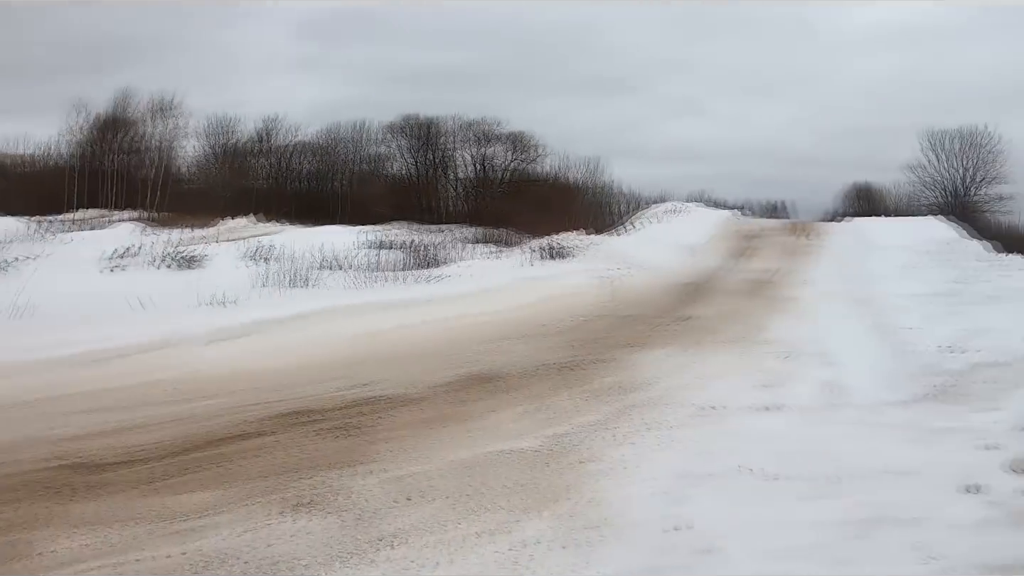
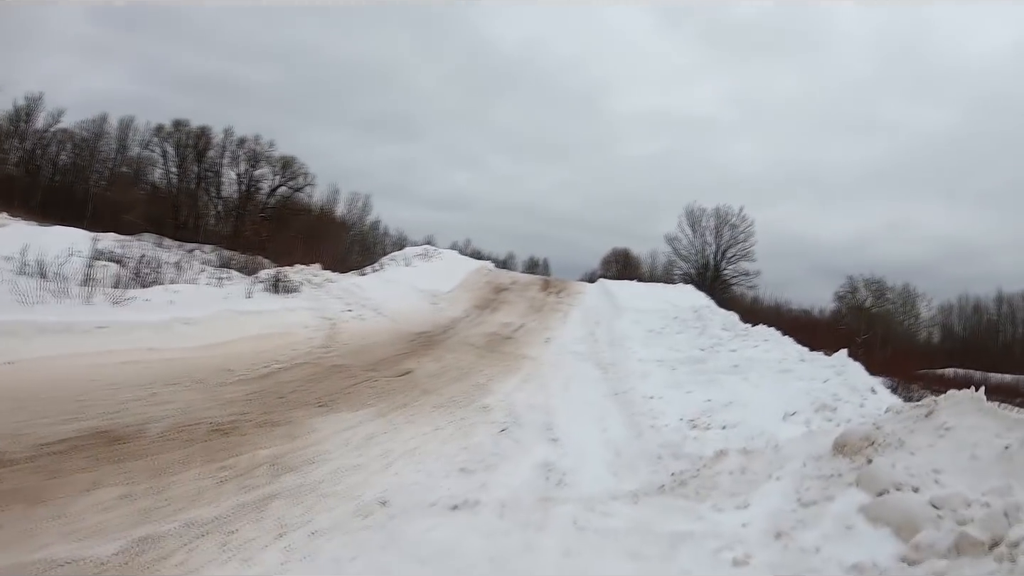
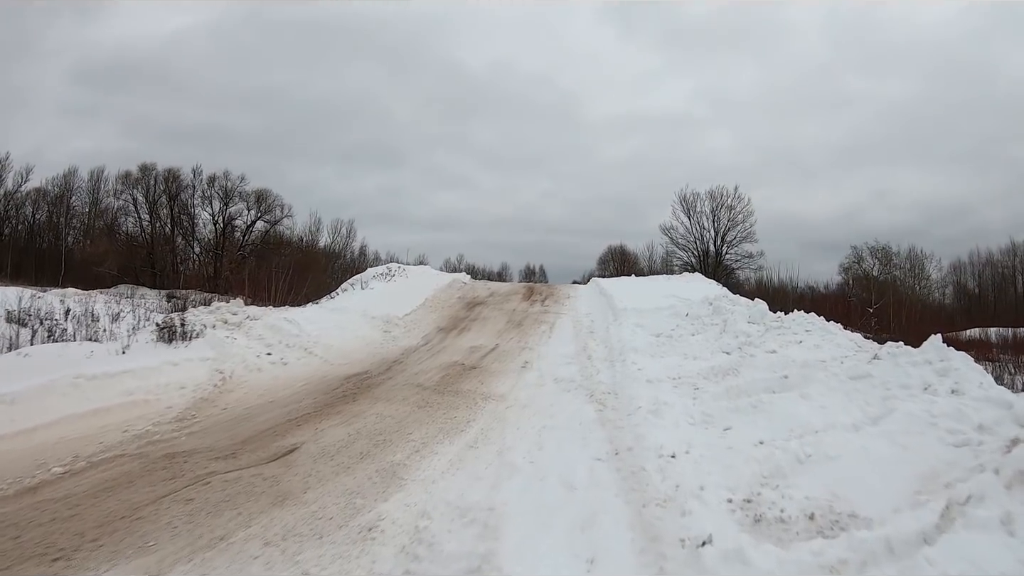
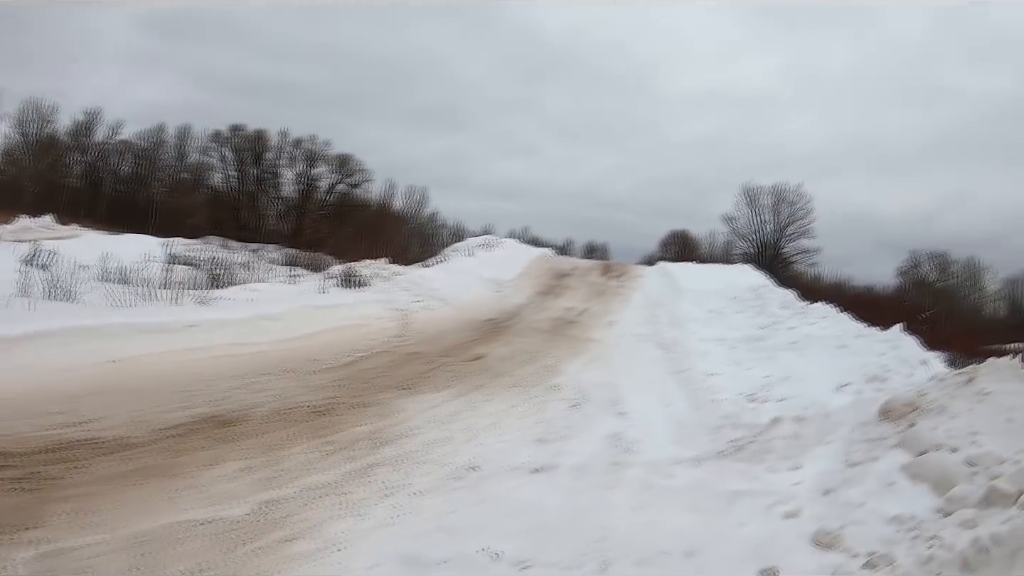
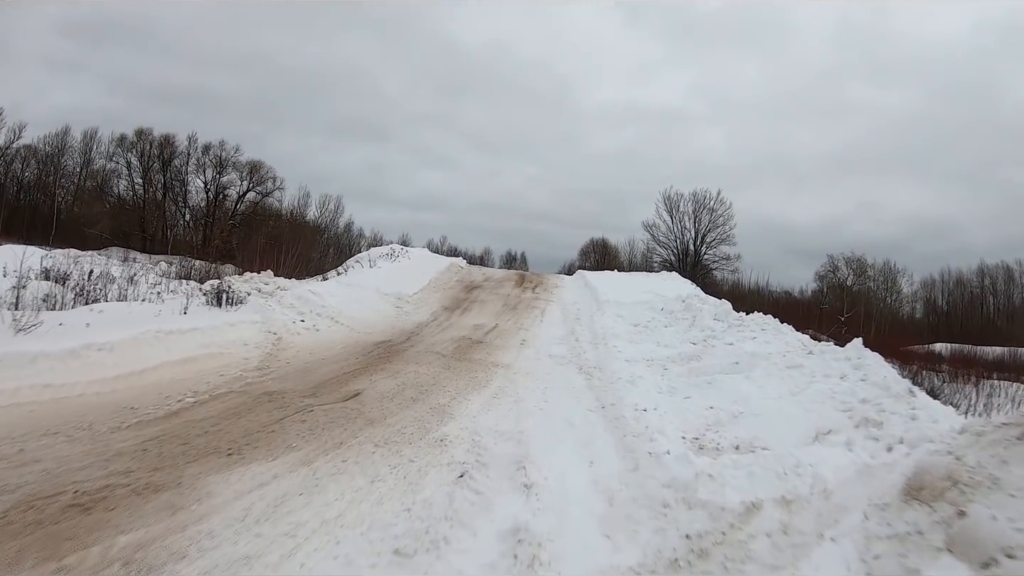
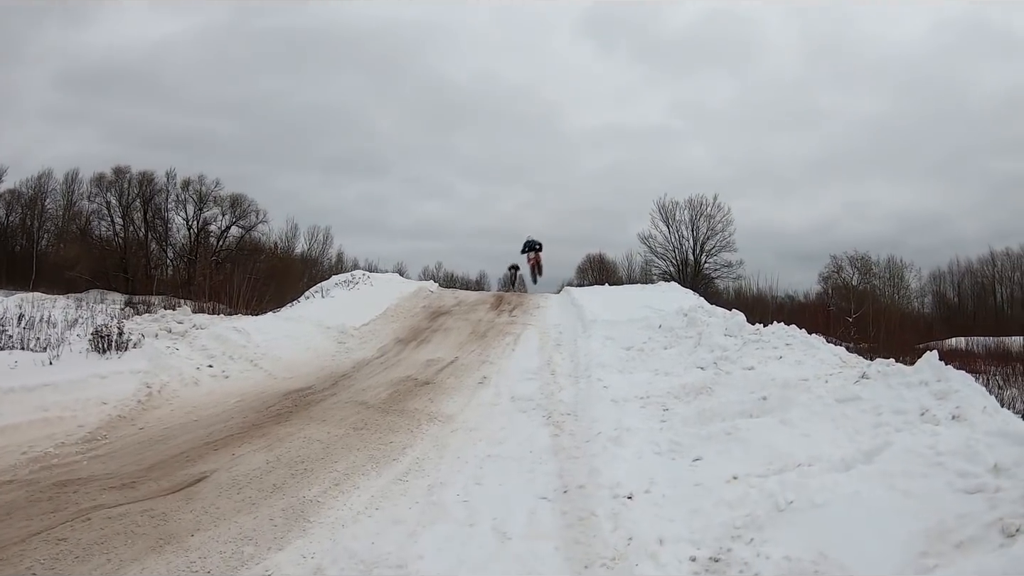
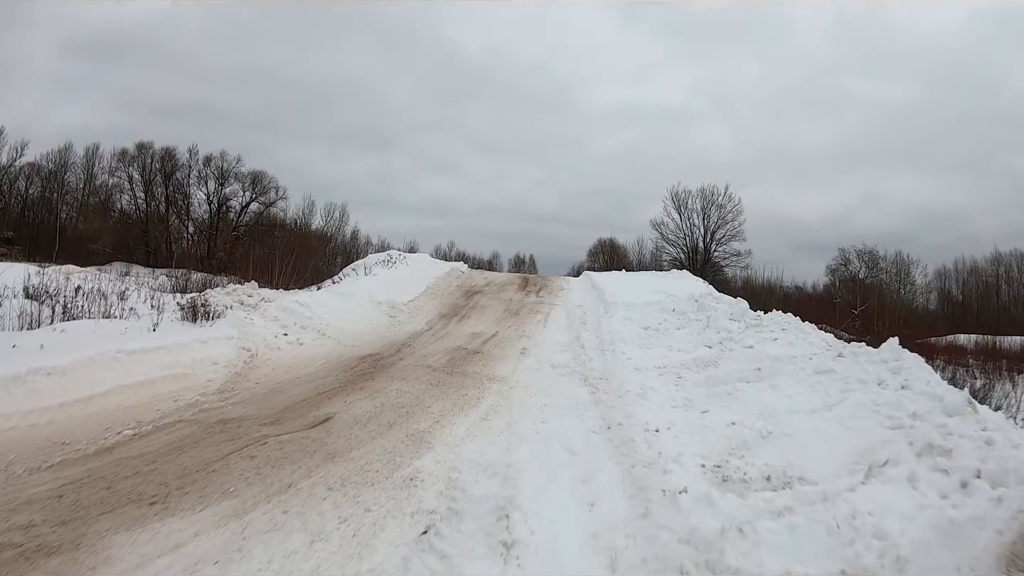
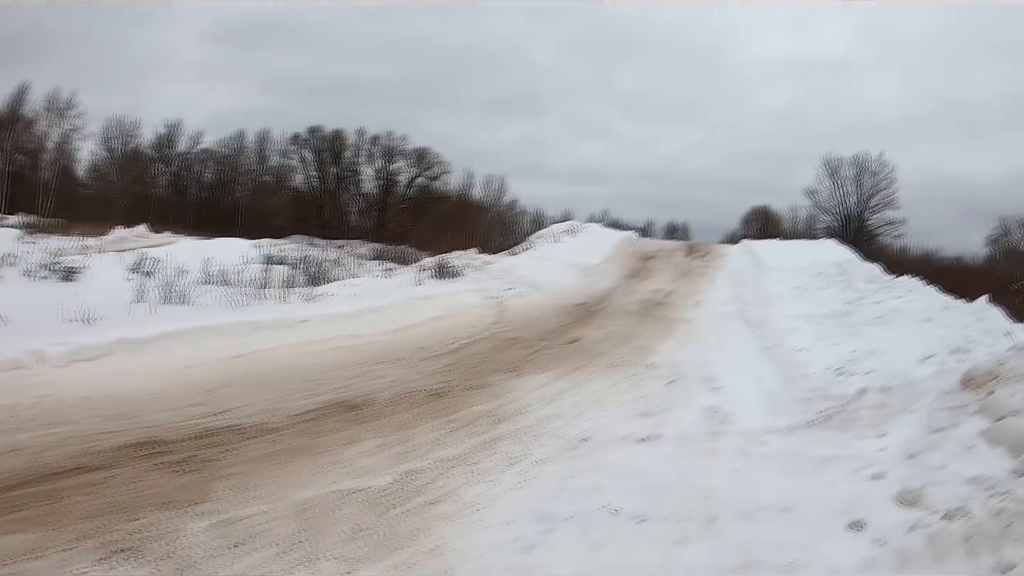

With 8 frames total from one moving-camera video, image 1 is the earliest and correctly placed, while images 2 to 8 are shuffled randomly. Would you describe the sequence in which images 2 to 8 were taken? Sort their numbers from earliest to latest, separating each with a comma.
8, 4, 2, 5, 7, 3, 6
